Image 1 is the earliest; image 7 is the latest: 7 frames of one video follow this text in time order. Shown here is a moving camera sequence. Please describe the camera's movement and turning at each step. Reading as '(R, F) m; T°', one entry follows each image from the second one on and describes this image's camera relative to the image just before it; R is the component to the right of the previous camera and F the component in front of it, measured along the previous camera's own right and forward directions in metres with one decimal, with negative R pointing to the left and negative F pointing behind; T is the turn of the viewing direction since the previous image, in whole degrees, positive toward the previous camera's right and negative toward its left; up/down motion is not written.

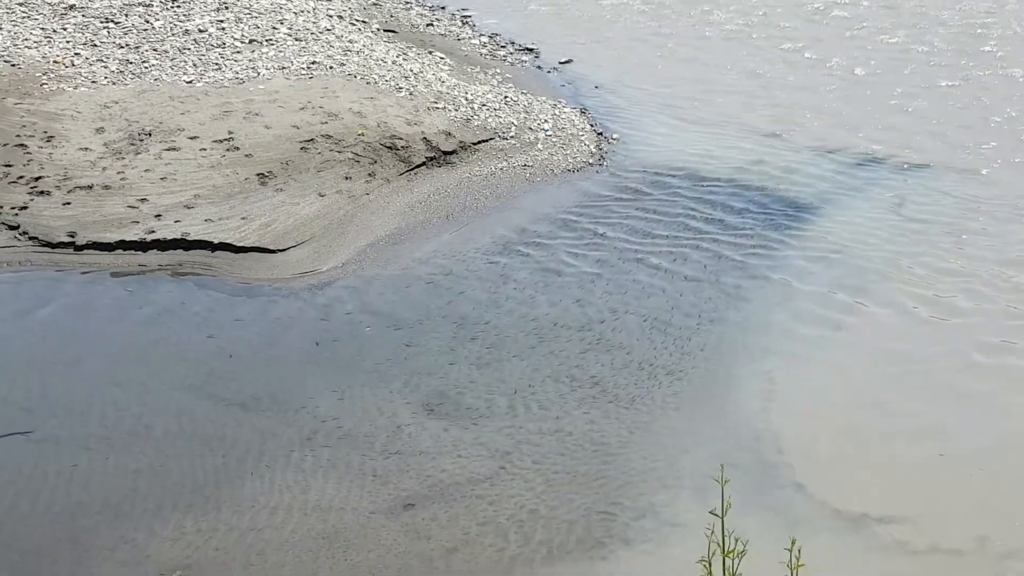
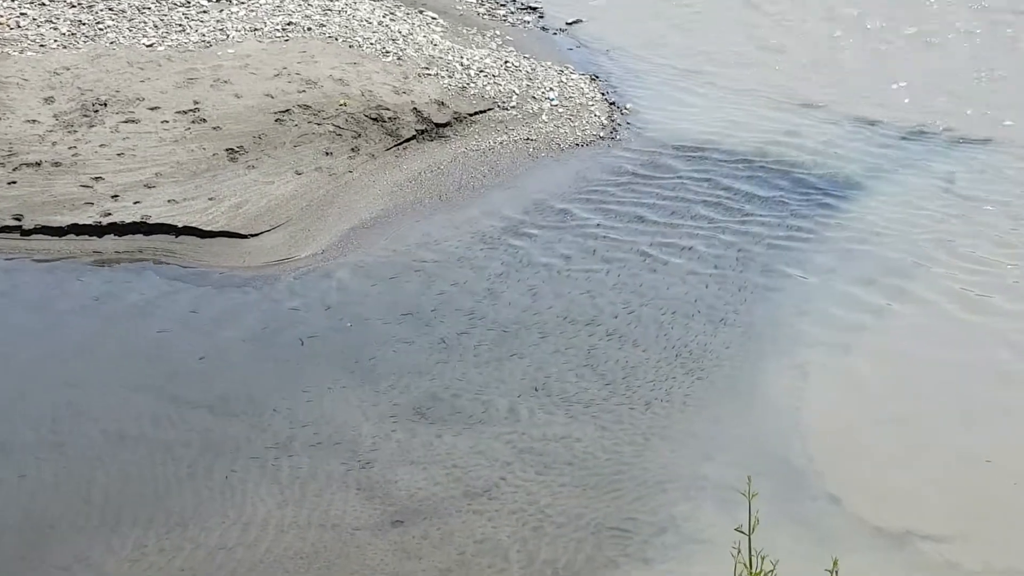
(0.0, +0.8) m; 0°
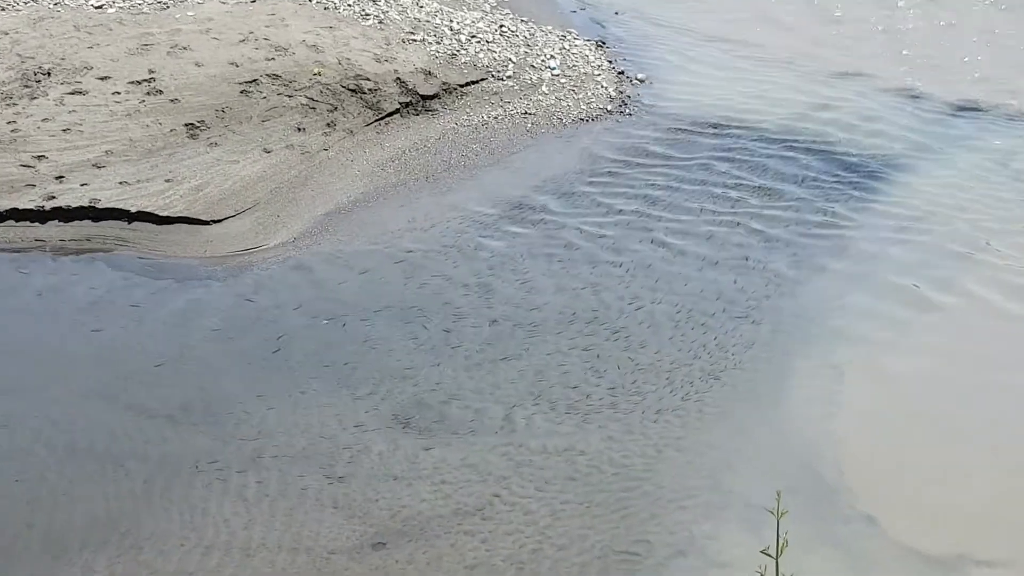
(0.0, +0.7) m; 0°
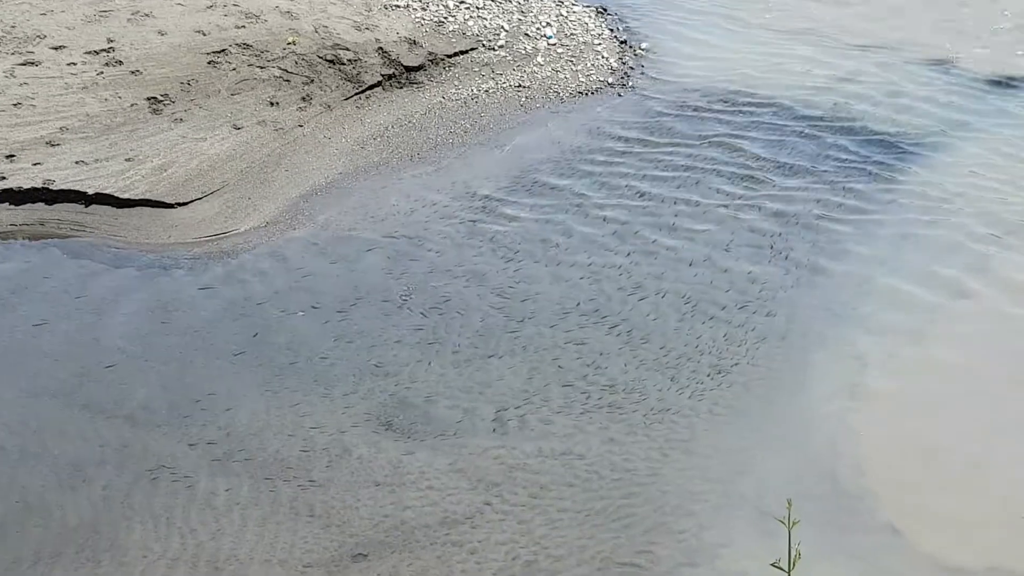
(+0.1, +0.5) m; 0°
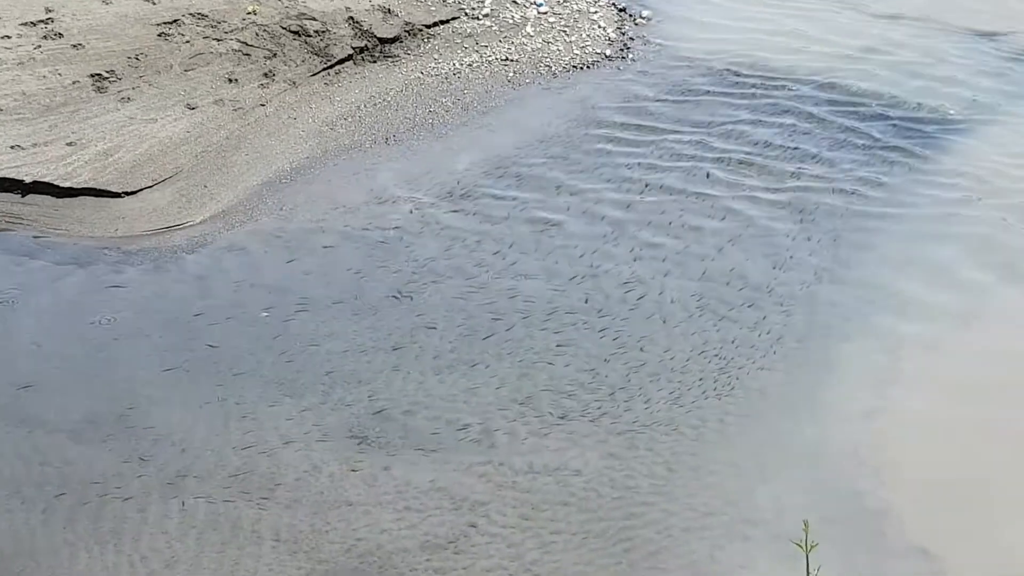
(+0.1, +0.6) m; 0°
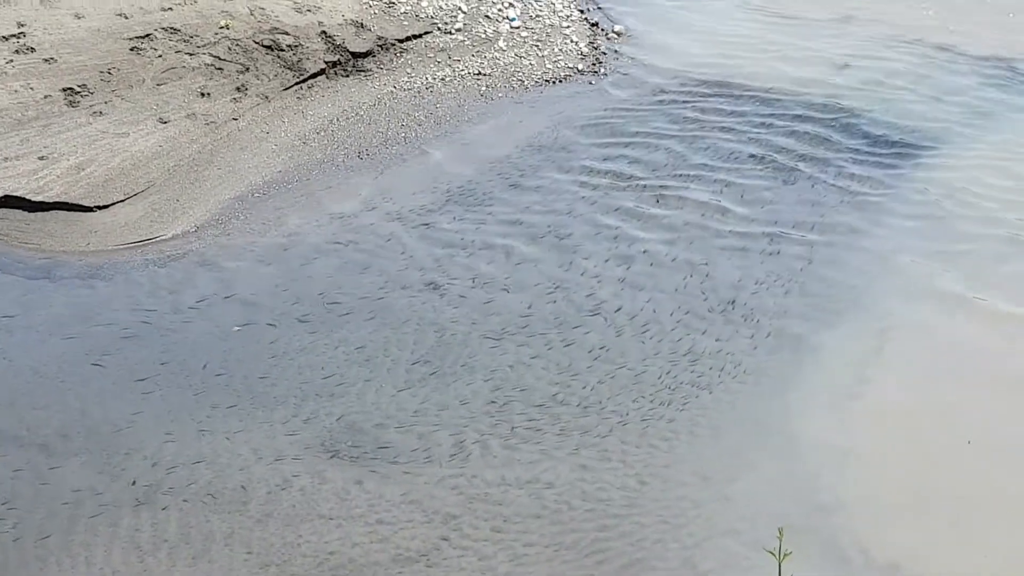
(+0.1, 0.0) m; 0°
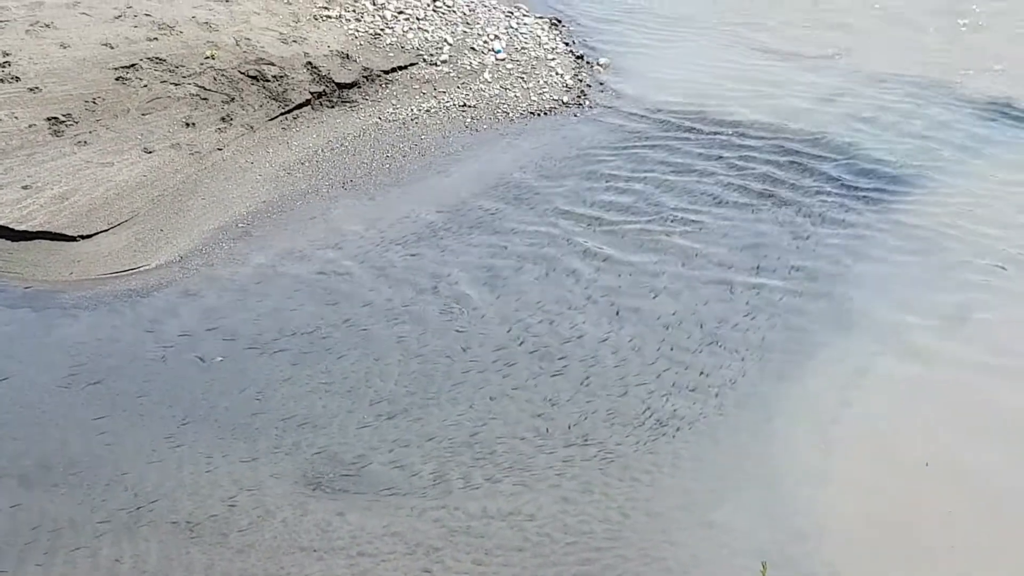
(+0.1, 0.0) m; 0°
